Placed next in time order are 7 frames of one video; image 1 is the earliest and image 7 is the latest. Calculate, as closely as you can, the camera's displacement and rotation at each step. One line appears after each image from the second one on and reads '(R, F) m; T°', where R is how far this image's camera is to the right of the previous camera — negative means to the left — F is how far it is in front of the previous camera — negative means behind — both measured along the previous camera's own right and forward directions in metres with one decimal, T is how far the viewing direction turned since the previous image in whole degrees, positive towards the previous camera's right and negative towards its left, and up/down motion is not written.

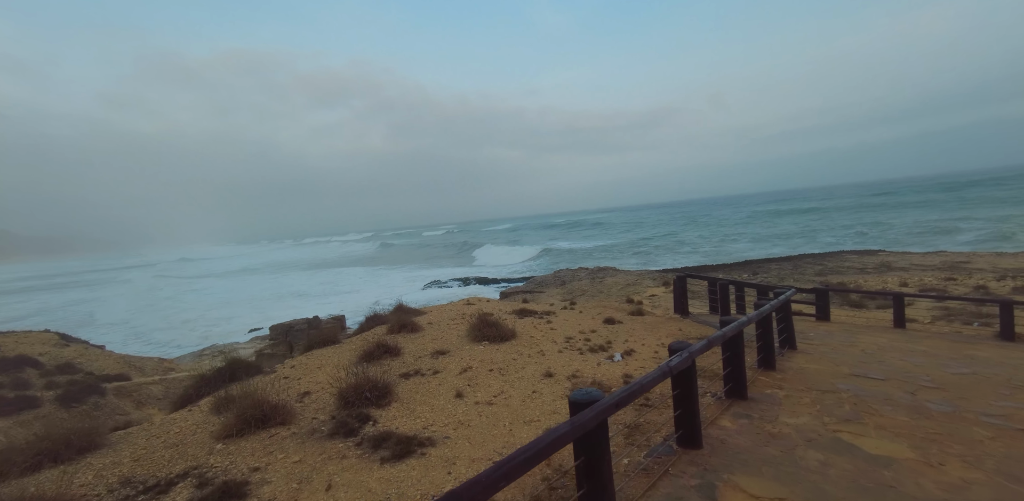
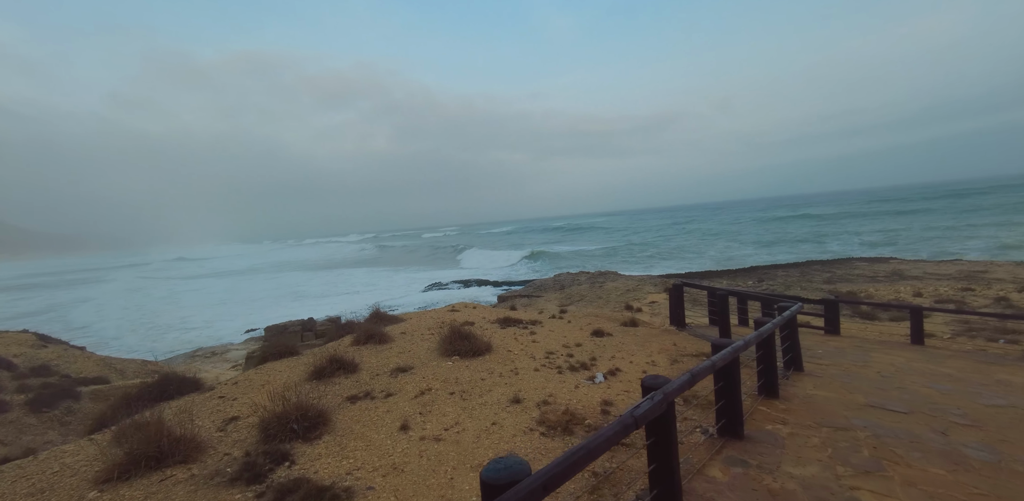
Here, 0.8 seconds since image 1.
(+0.5, +0.8) m; -1°
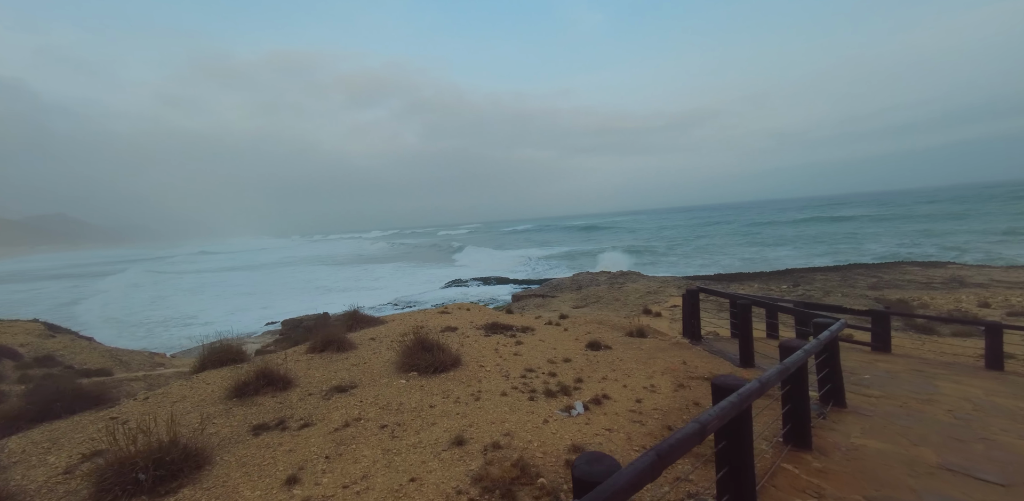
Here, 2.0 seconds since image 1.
(+0.8, +1.2) m; -4°
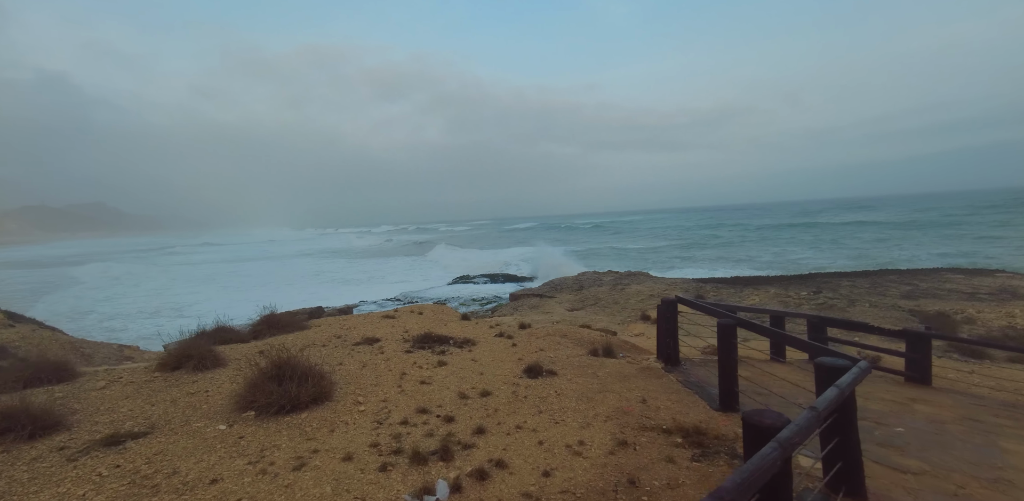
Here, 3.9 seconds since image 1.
(+1.4, +1.8) m; -2°
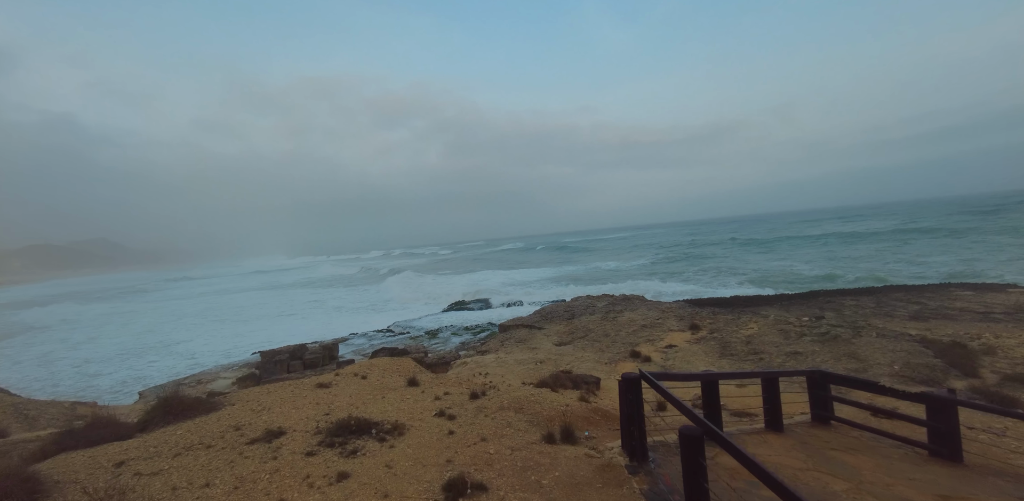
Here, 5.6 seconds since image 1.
(+1.0, +1.2) m; 0°
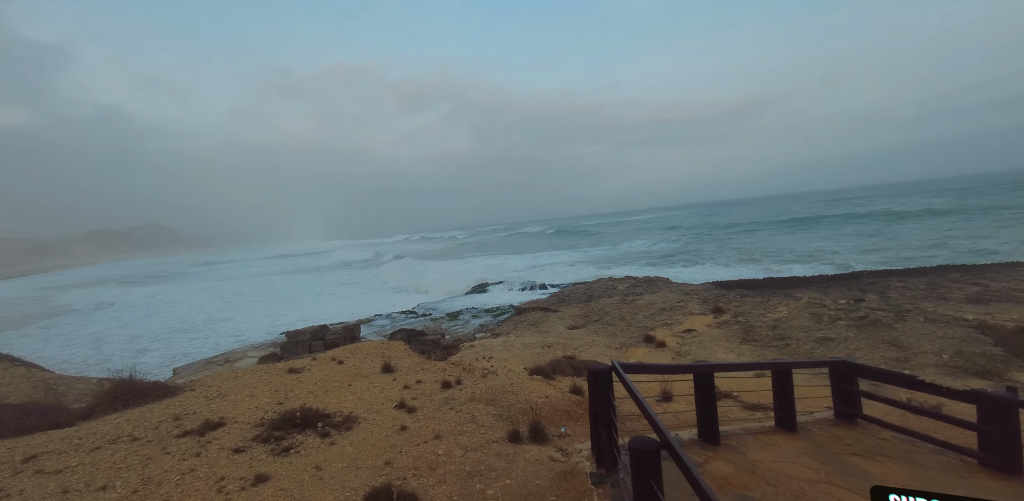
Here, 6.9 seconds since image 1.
(+0.9, +0.8) m; -4°
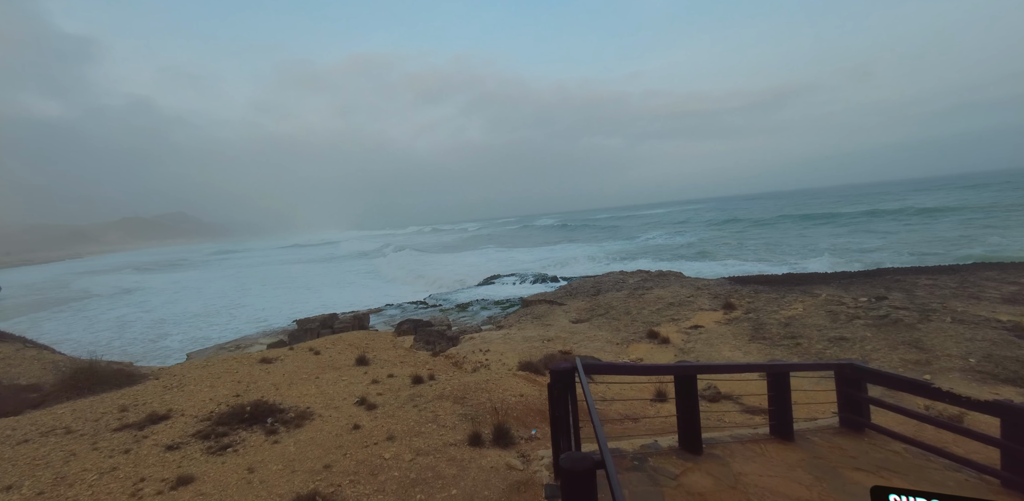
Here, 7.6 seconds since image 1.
(+0.6, +0.5) m; -2°
